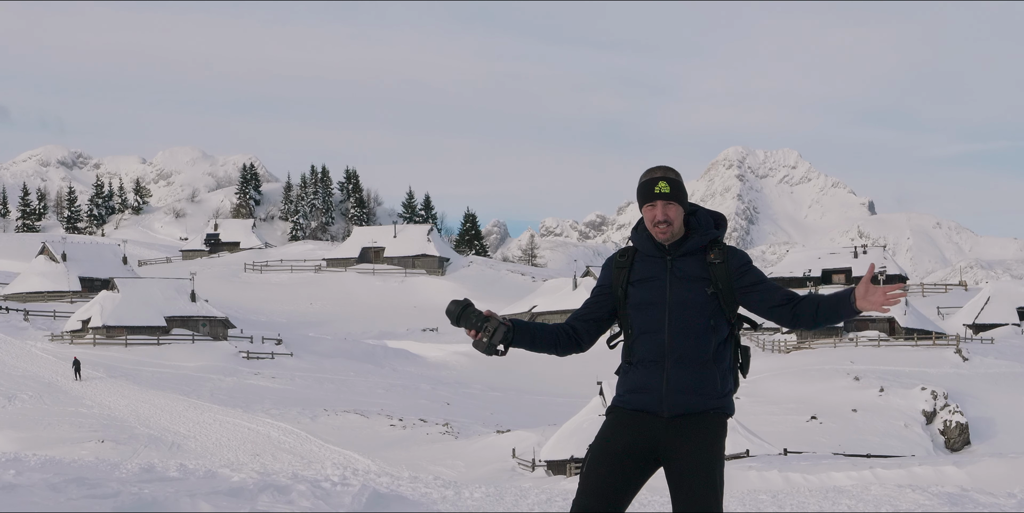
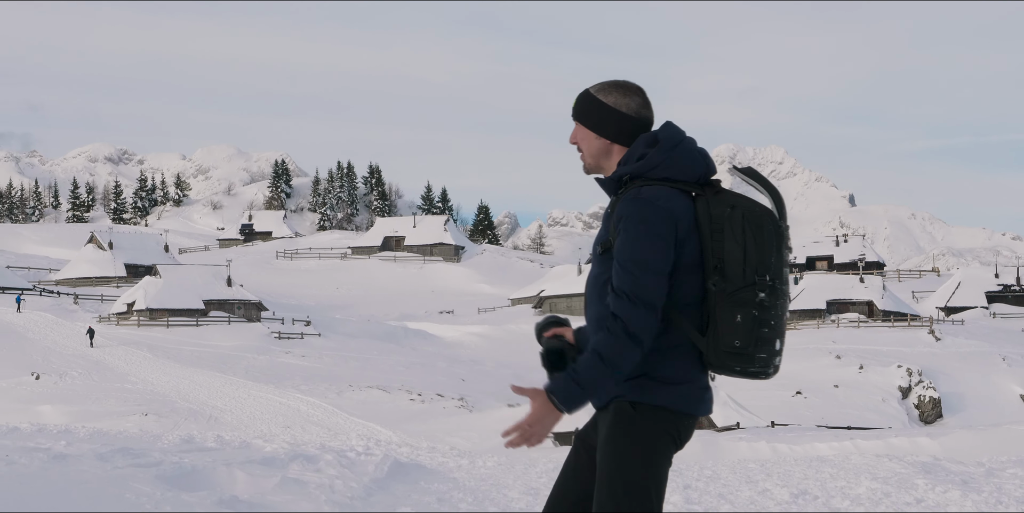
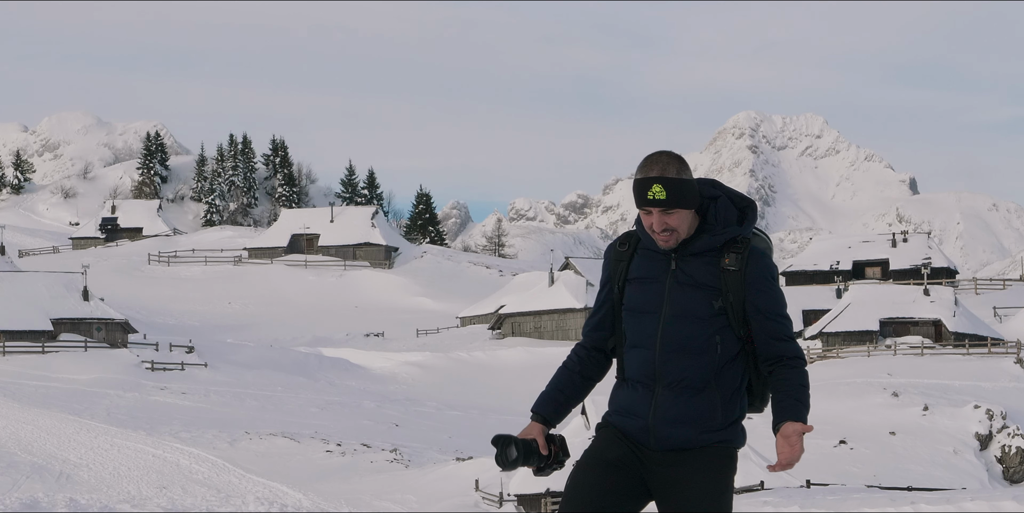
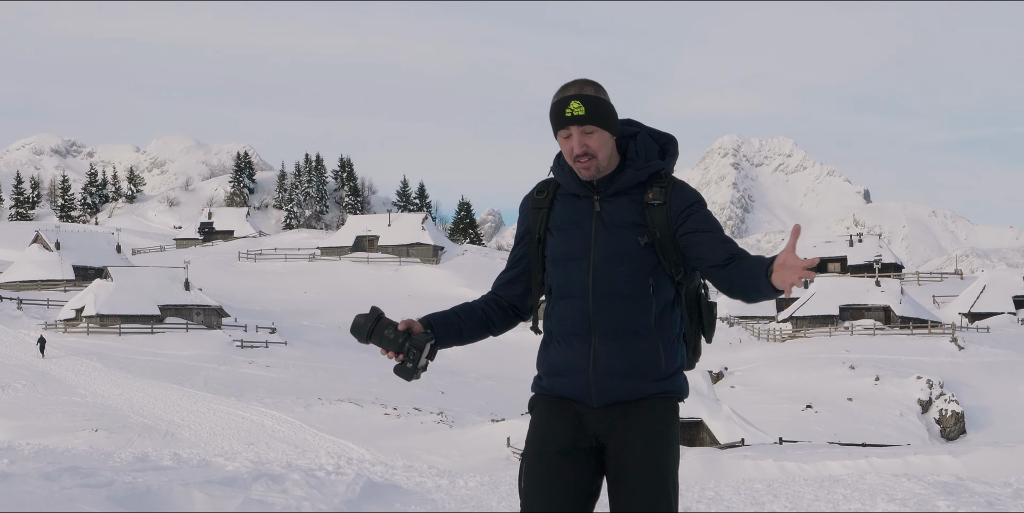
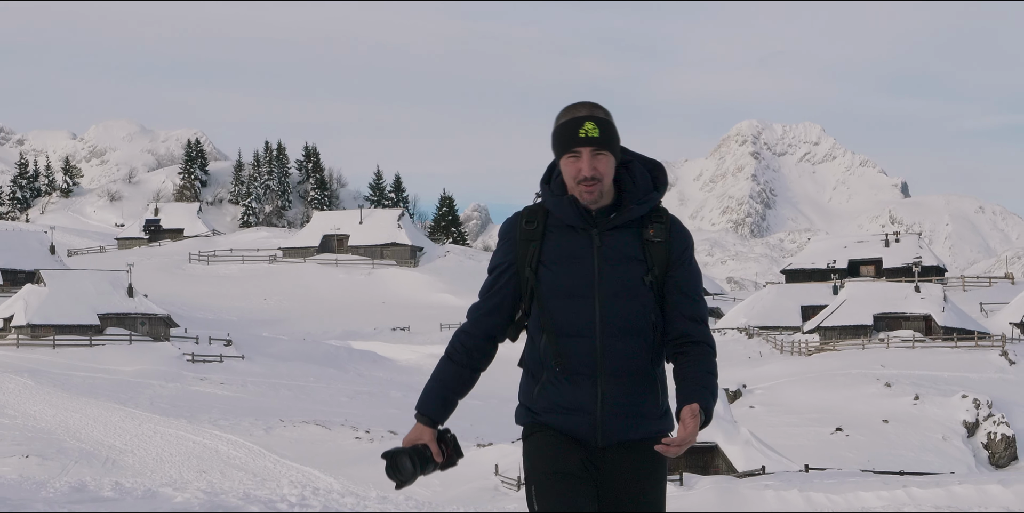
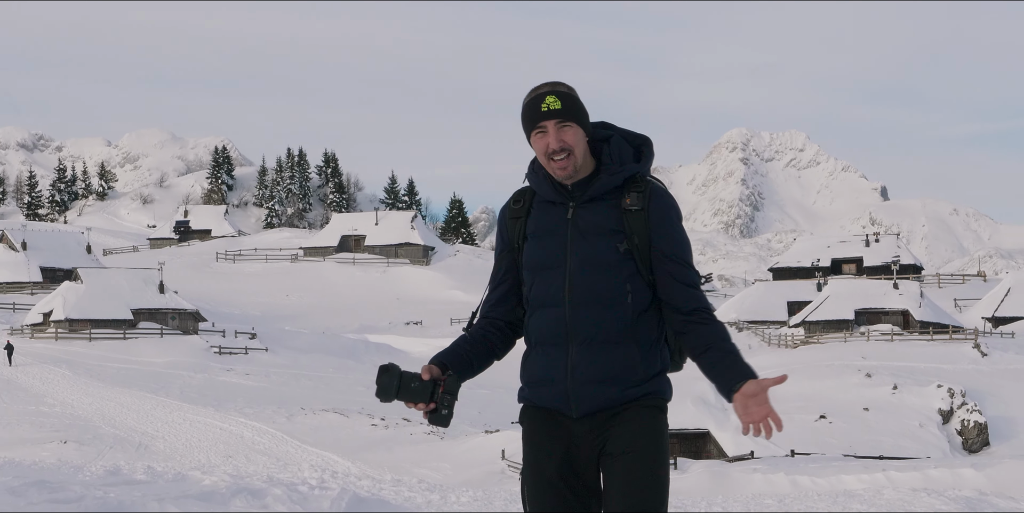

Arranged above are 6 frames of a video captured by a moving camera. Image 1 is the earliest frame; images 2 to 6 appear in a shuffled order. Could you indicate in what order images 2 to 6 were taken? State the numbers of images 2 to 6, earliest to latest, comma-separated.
3, 5, 6, 4, 2
